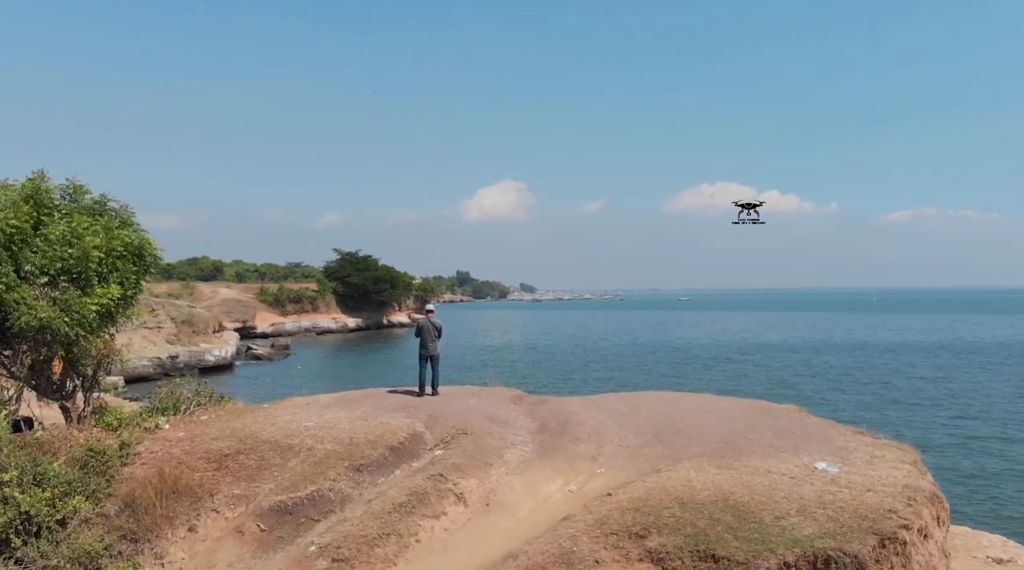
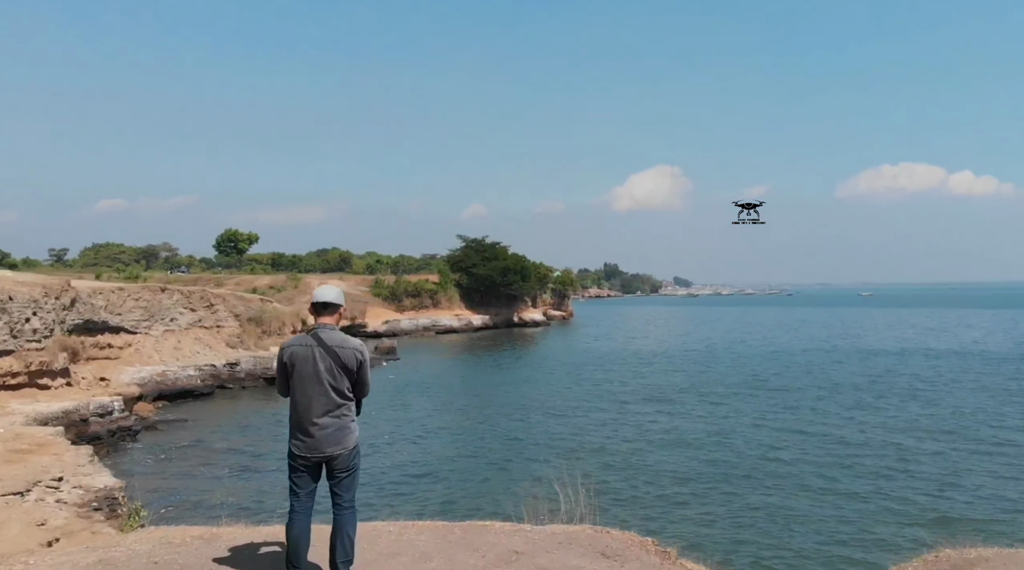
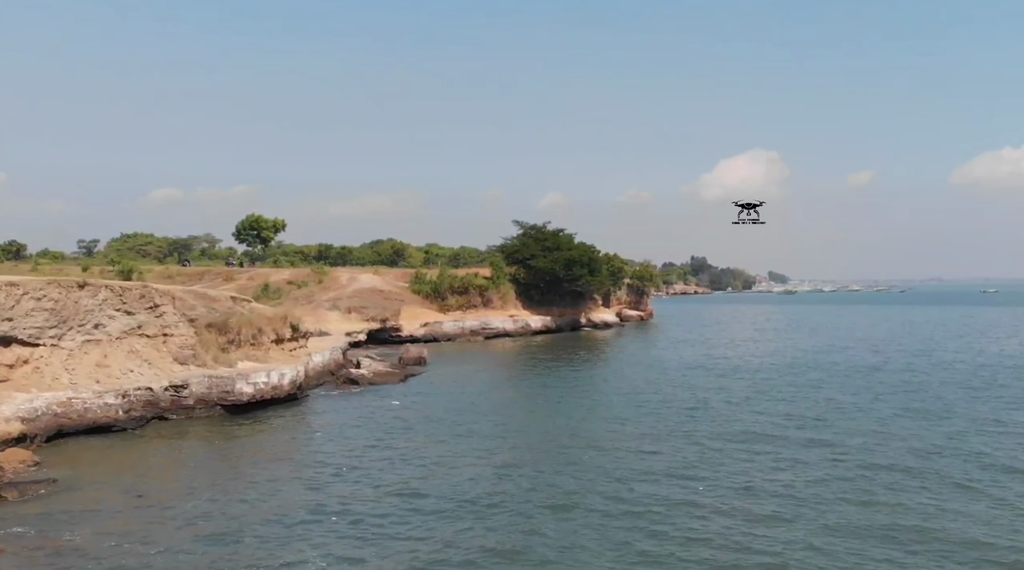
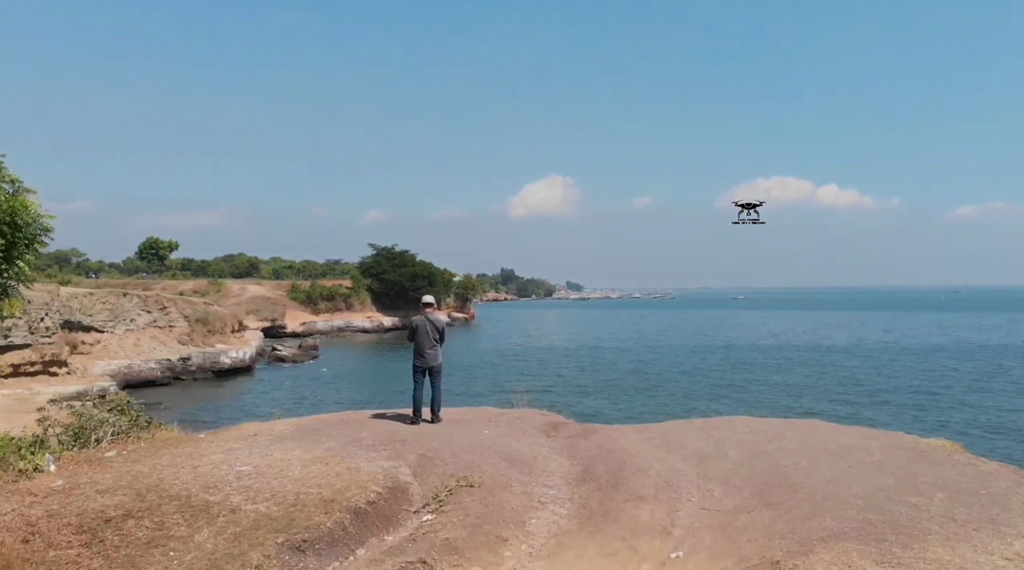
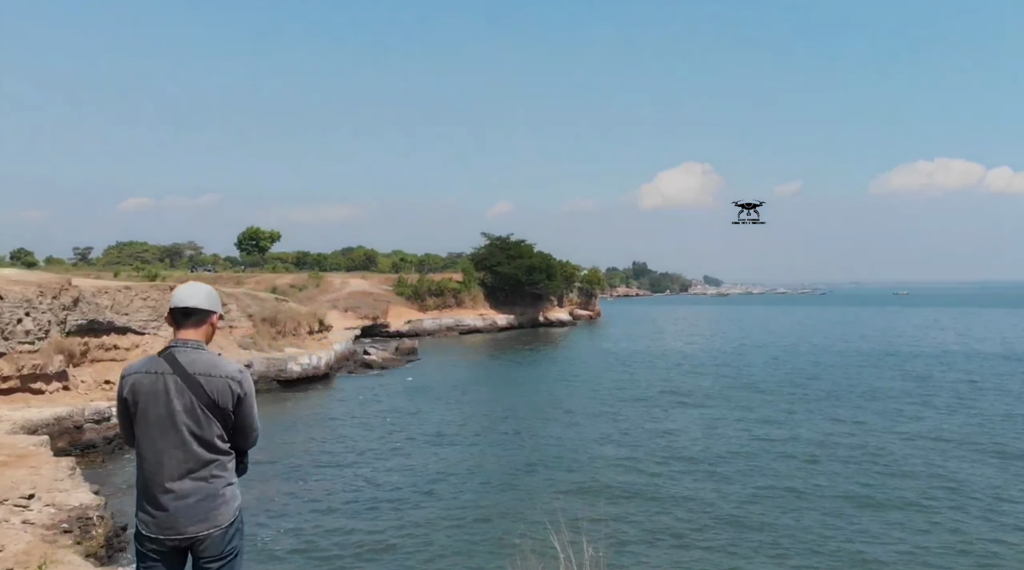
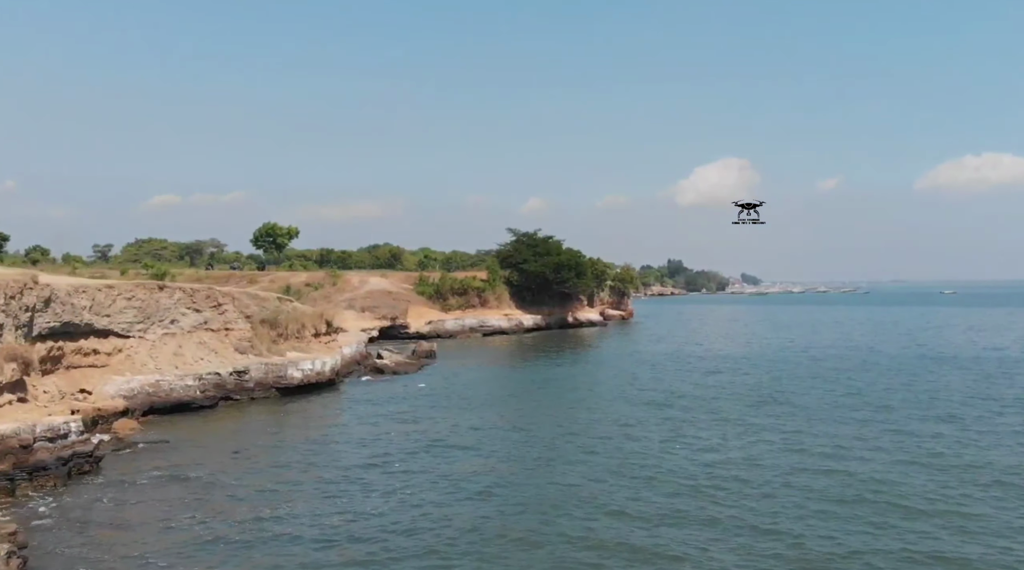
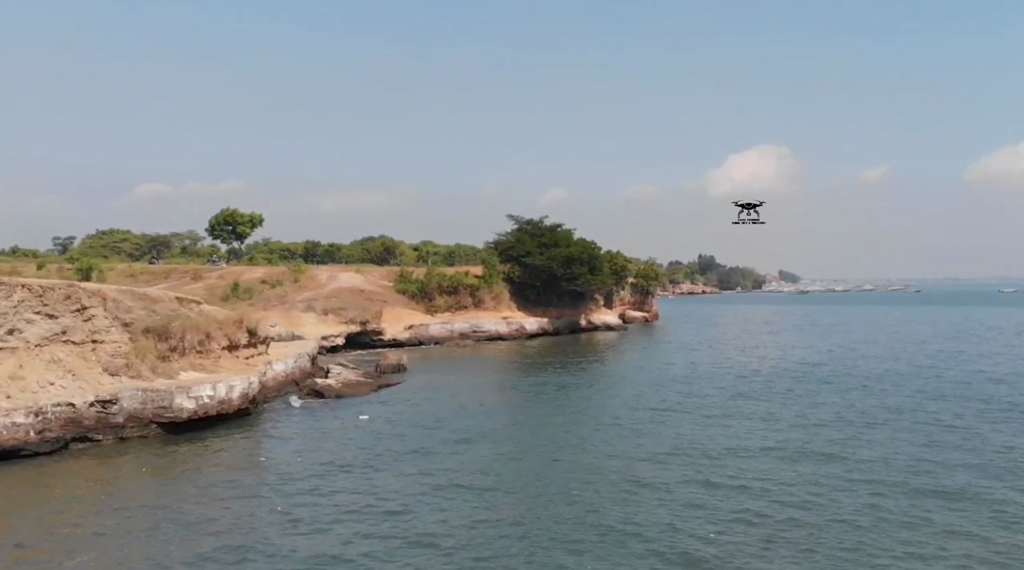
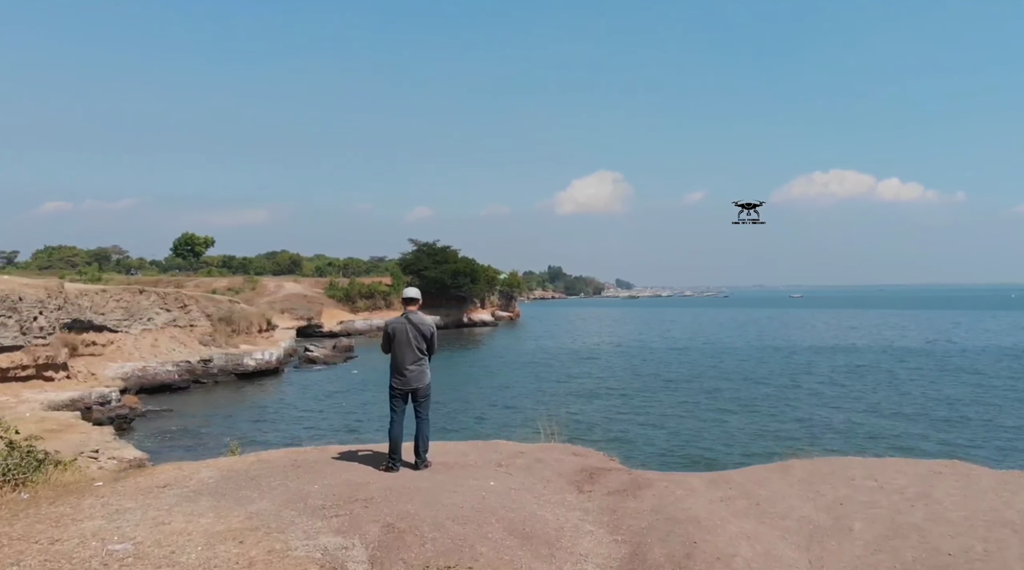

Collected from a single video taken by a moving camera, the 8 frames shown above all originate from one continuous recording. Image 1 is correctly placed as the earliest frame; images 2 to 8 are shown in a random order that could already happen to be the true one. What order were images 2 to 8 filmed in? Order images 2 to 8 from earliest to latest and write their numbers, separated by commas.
4, 8, 2, 5, 6, 3, 7
